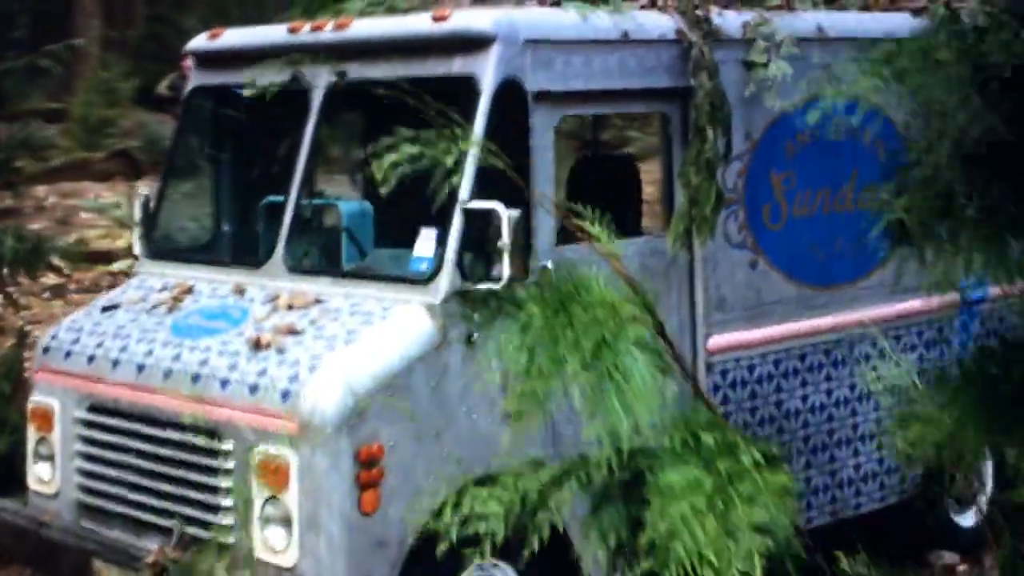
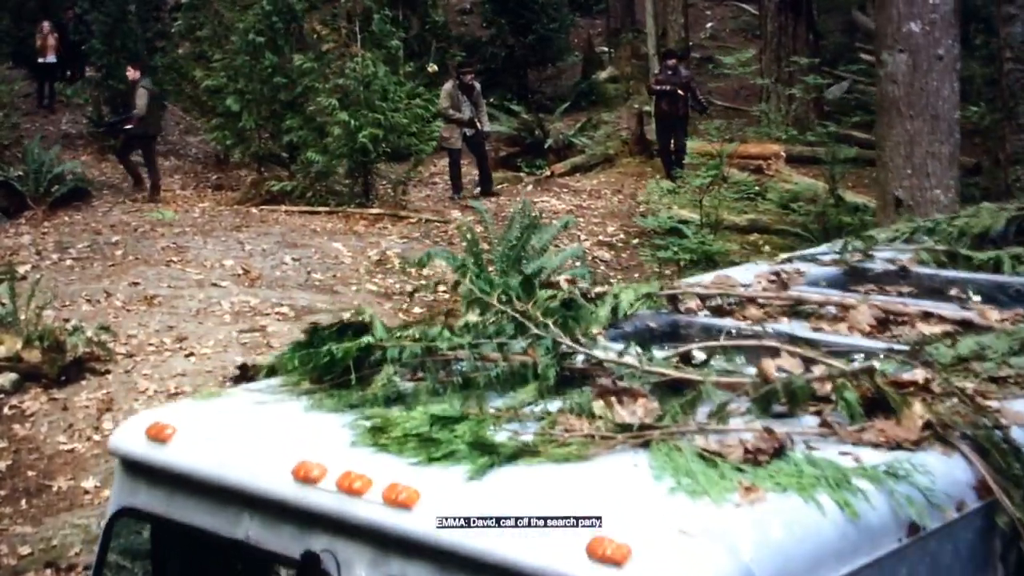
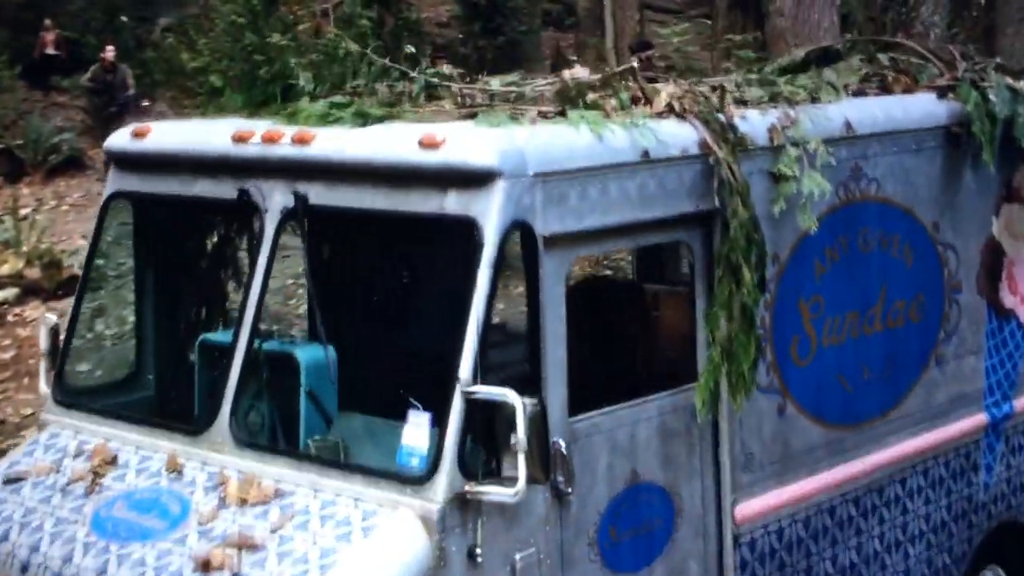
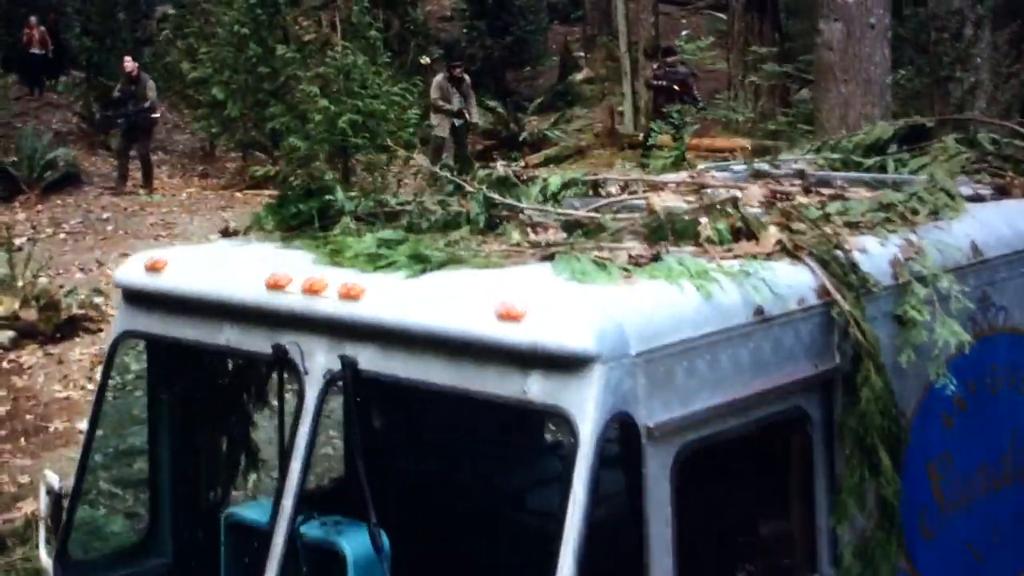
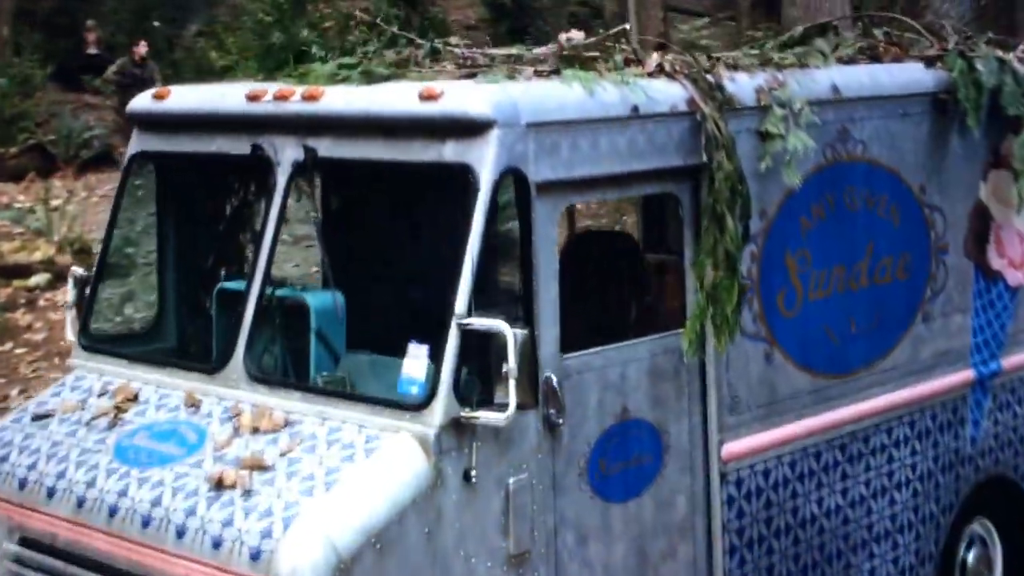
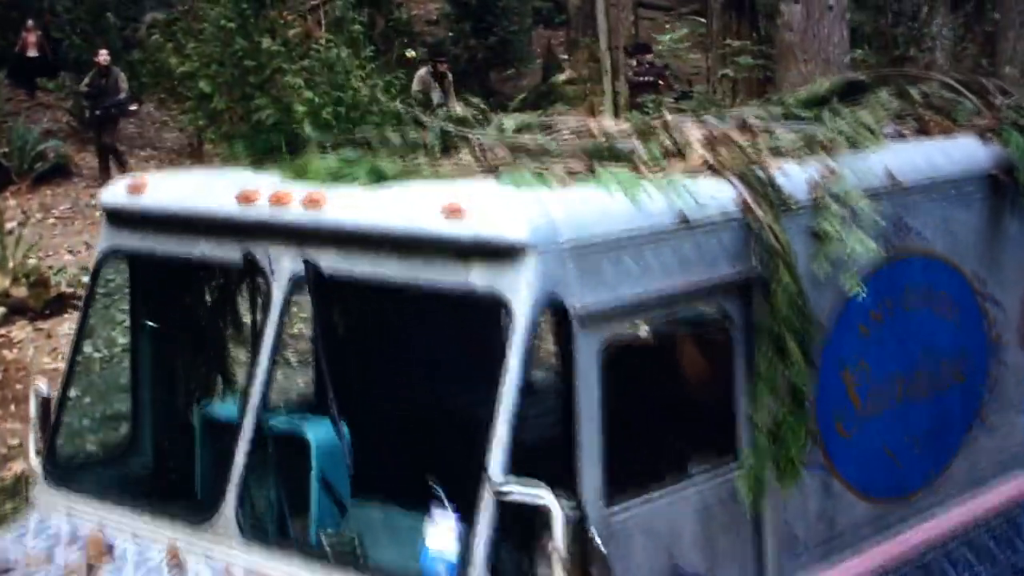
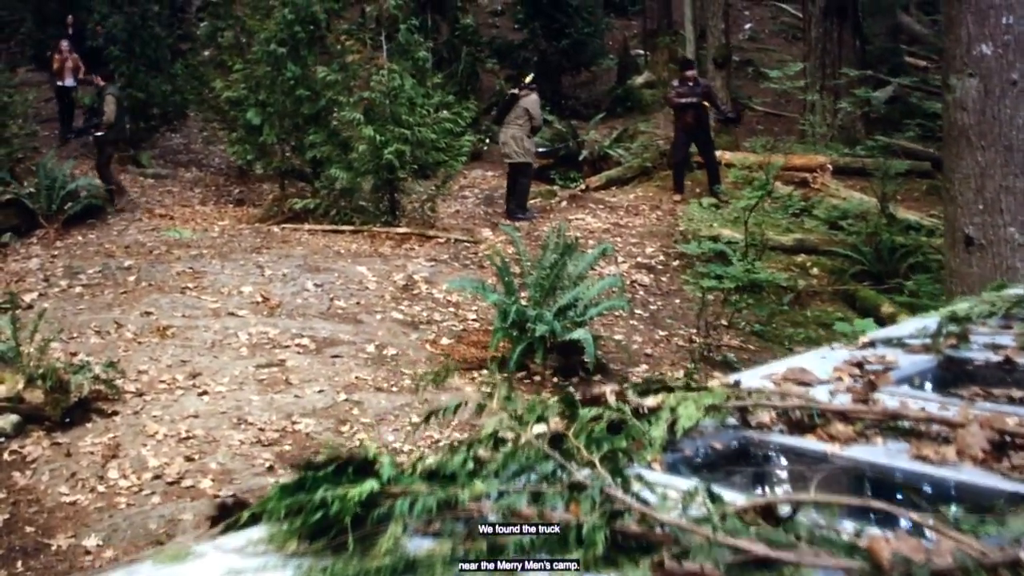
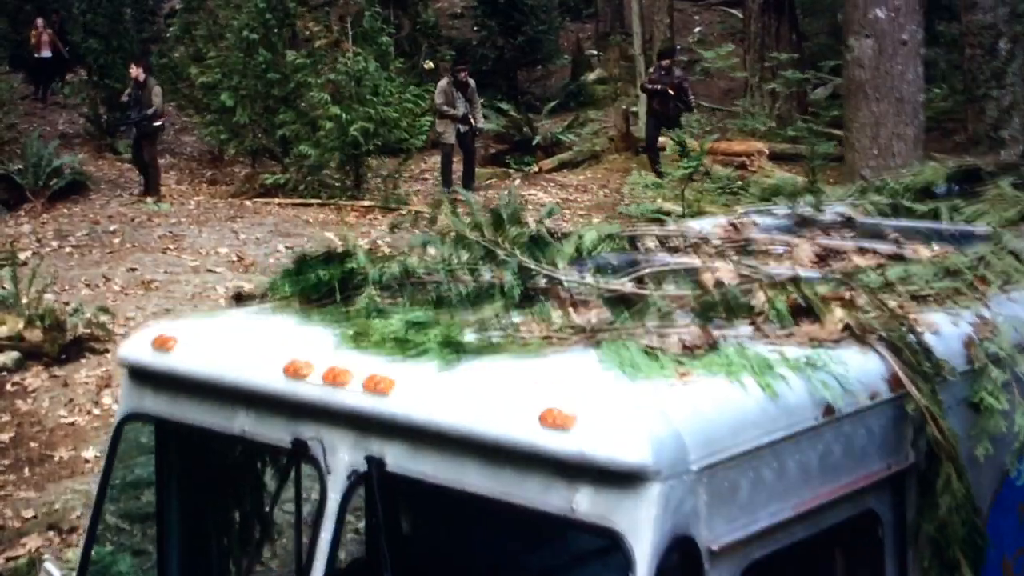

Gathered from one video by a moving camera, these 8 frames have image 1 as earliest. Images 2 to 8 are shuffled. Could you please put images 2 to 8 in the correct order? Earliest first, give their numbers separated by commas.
5, 3, 6, 4, 8, 2, 7
